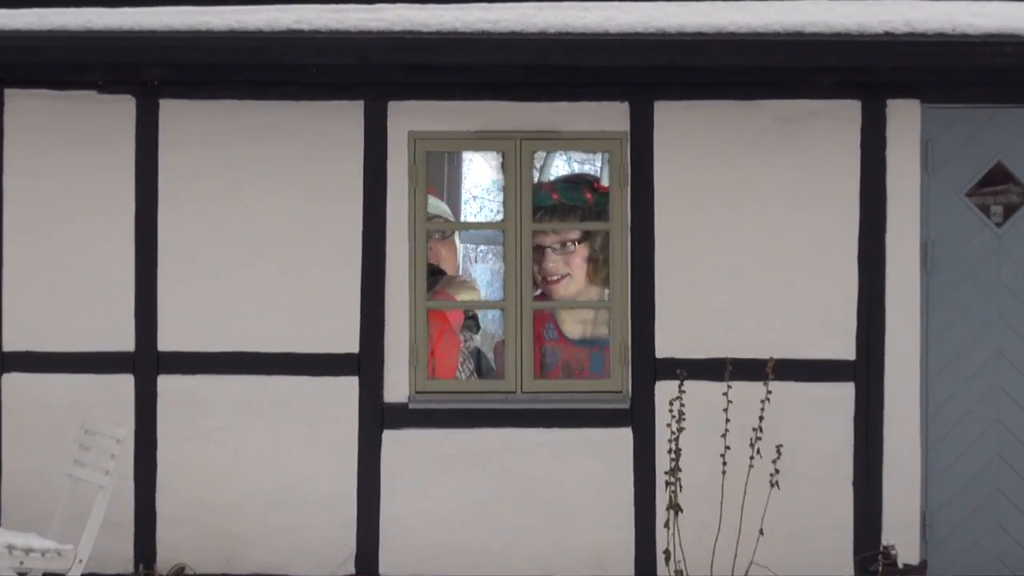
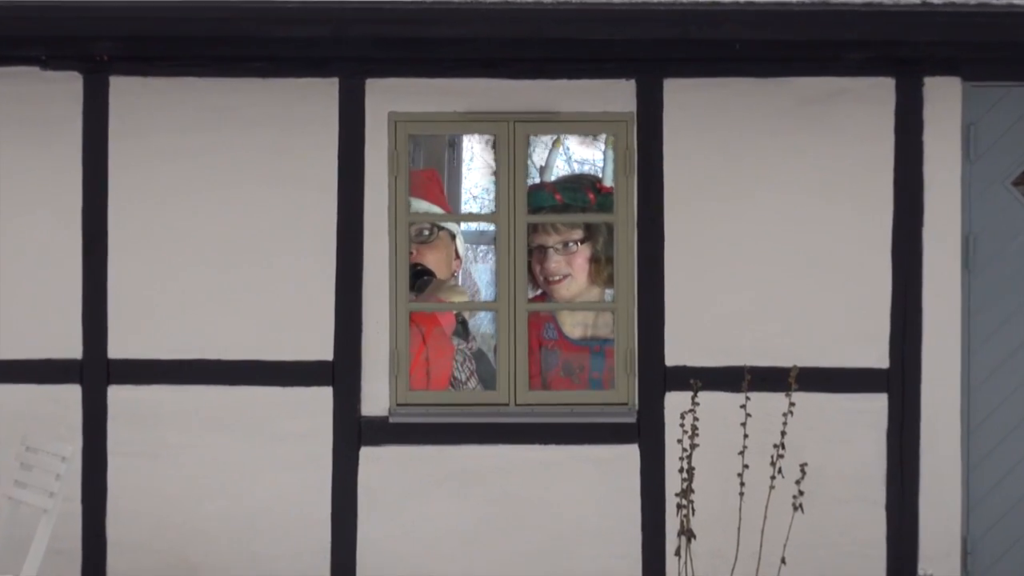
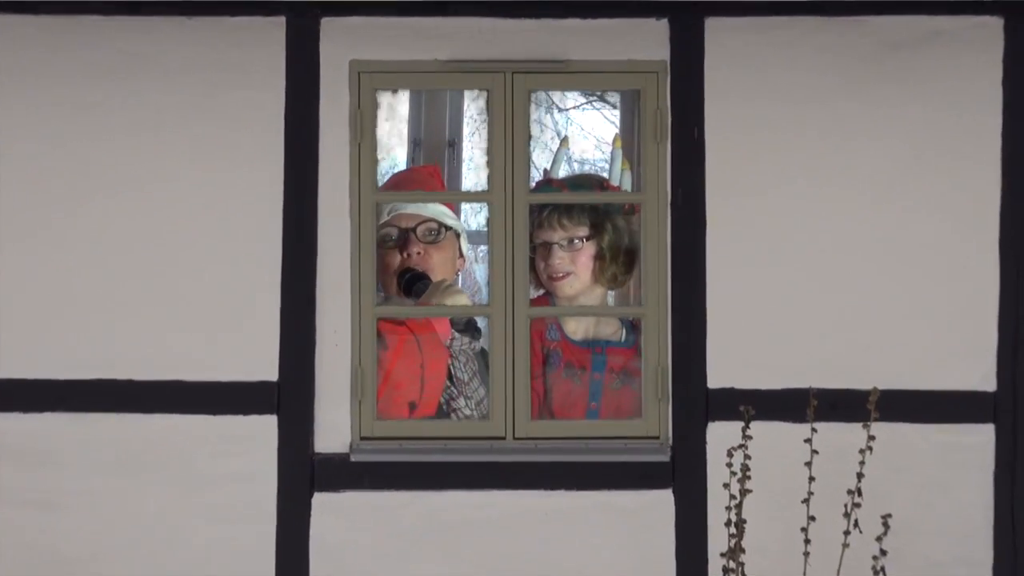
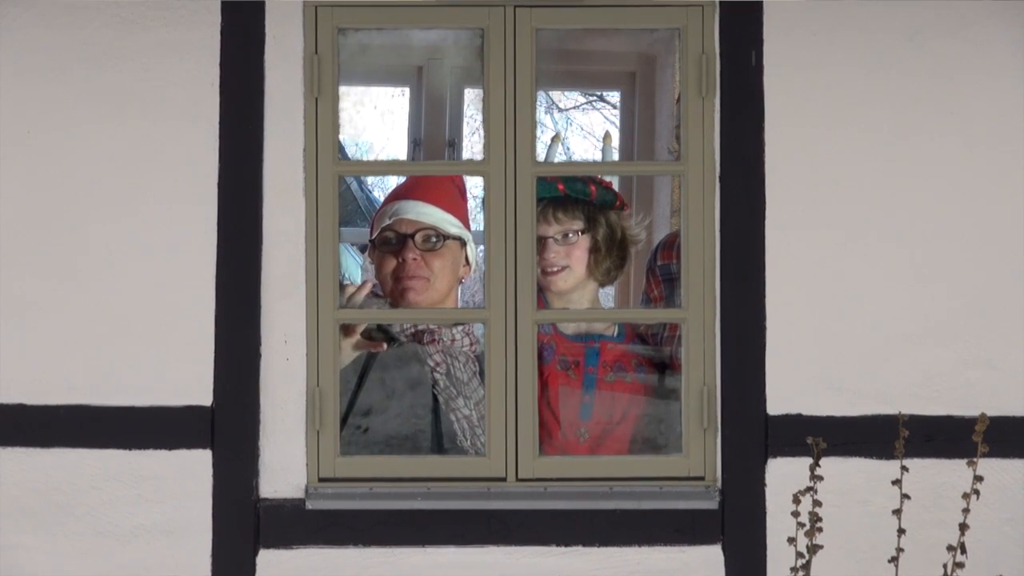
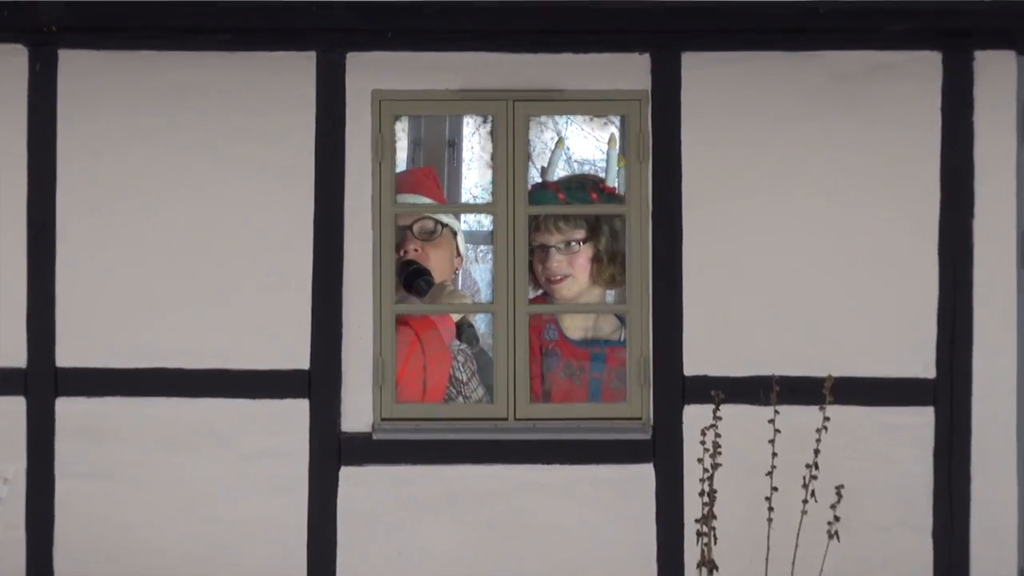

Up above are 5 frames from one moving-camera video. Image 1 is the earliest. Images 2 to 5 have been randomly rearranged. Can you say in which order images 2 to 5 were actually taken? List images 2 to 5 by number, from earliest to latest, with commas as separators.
2, 5, 3, 4
